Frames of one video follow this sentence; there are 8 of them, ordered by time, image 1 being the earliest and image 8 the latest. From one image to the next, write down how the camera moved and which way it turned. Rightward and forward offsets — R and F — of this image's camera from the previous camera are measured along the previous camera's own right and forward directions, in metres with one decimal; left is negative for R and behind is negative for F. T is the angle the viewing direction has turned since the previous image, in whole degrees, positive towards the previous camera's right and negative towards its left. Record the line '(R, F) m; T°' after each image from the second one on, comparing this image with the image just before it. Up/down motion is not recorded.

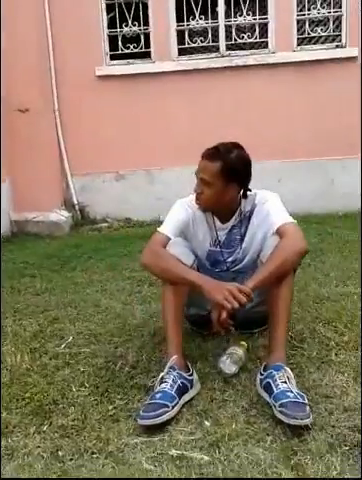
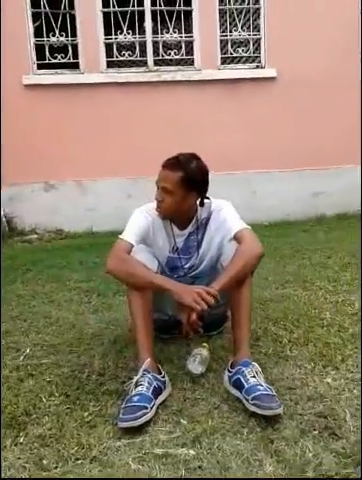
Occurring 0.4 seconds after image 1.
(-0.2, -0.1) m; +11°
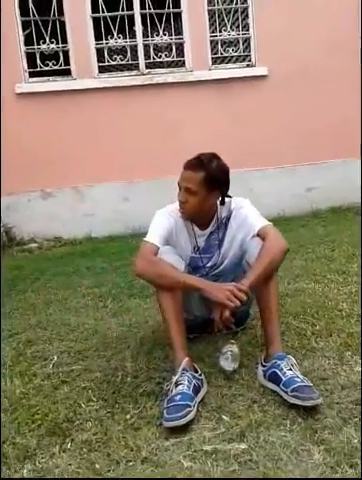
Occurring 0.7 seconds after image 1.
(-0.2, 0.0) m; +3°
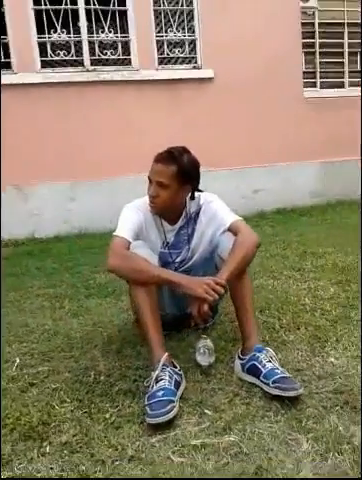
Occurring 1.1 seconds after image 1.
(-0.2, +0.1) m; +8°
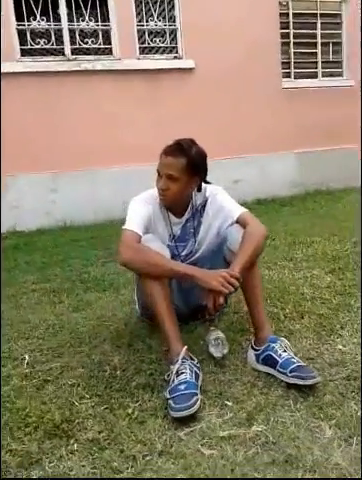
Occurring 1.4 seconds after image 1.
(-0.2, 0.0) m; +5°
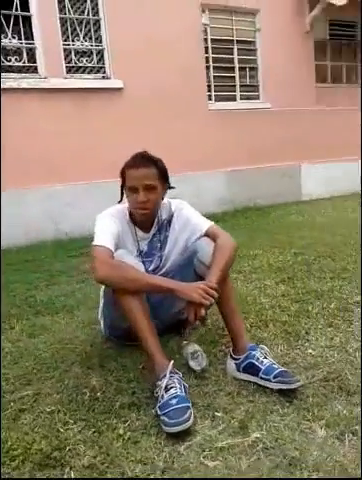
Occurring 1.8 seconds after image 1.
(-0.3, 0.0) m; +11°
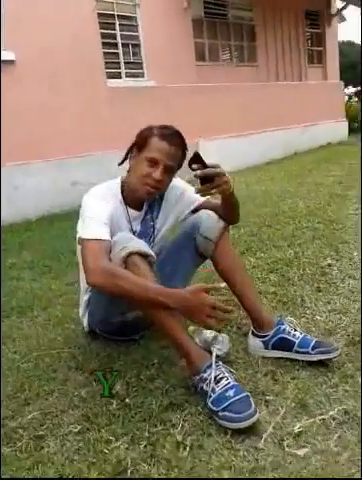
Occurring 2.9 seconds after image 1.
(-0.5, +0.3) m; +17°
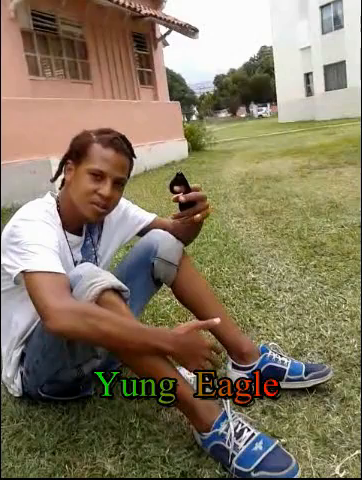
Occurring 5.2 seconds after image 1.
(-0.4, +0.4) m; +20°
